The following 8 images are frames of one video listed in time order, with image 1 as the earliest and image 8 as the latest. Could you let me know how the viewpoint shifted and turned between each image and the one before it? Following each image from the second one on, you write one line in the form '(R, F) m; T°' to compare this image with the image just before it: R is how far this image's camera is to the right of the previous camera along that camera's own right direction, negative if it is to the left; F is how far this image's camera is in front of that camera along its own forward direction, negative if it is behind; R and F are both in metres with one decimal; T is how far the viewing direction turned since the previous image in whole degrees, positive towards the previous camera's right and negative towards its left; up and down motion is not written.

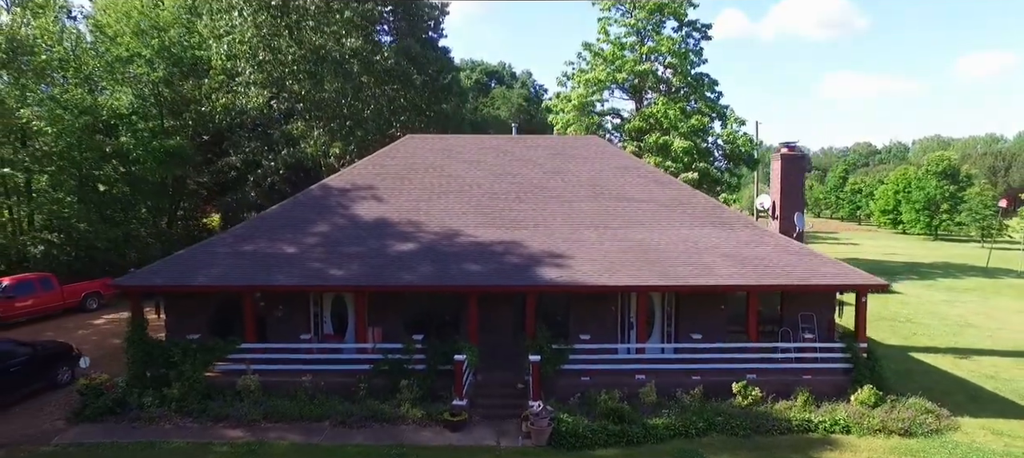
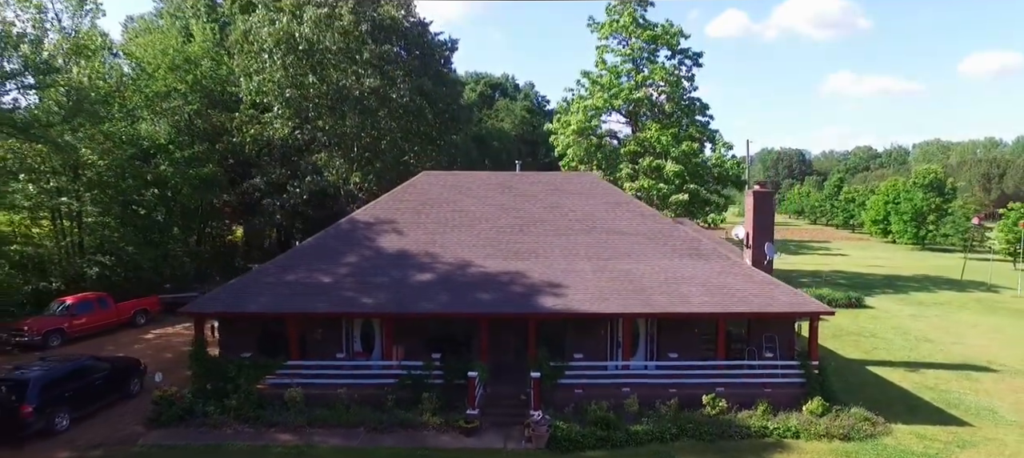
(0.0, -2.4) m; 0°
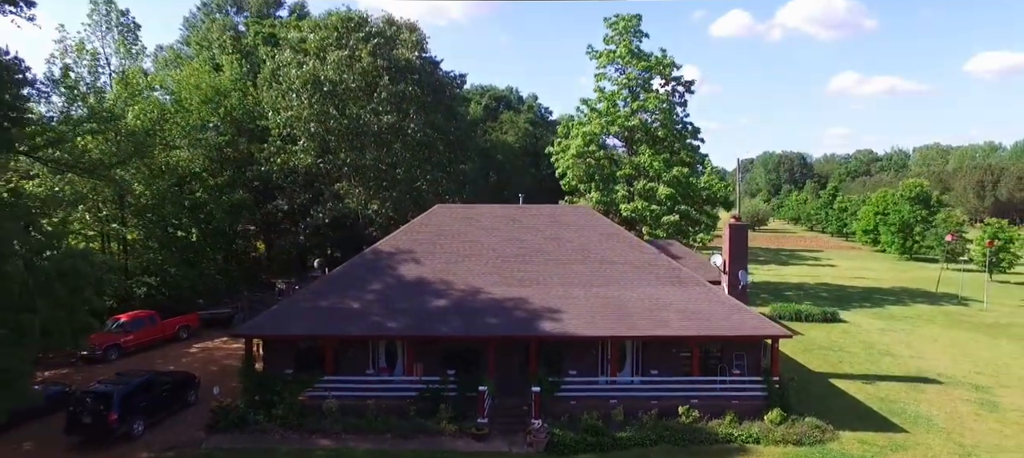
(0.0, -2.7) m; 0°
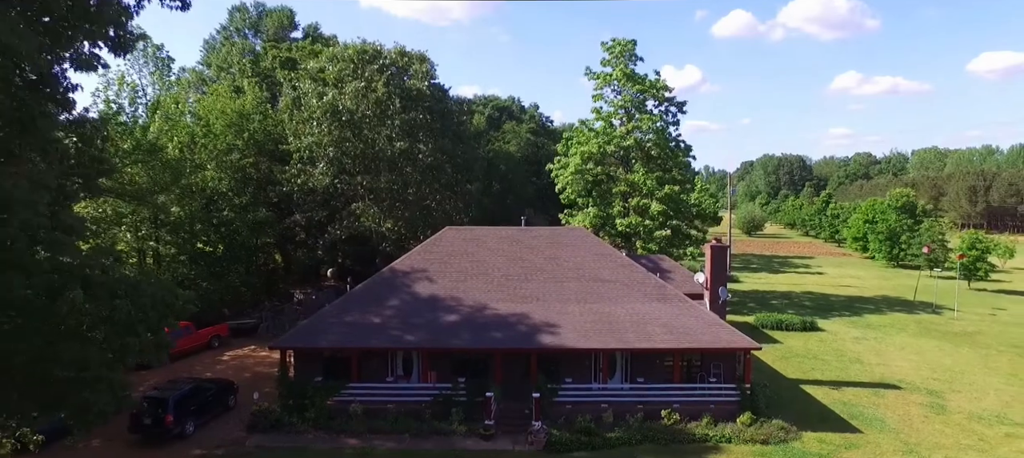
(0.0, -2.5) m; 0°
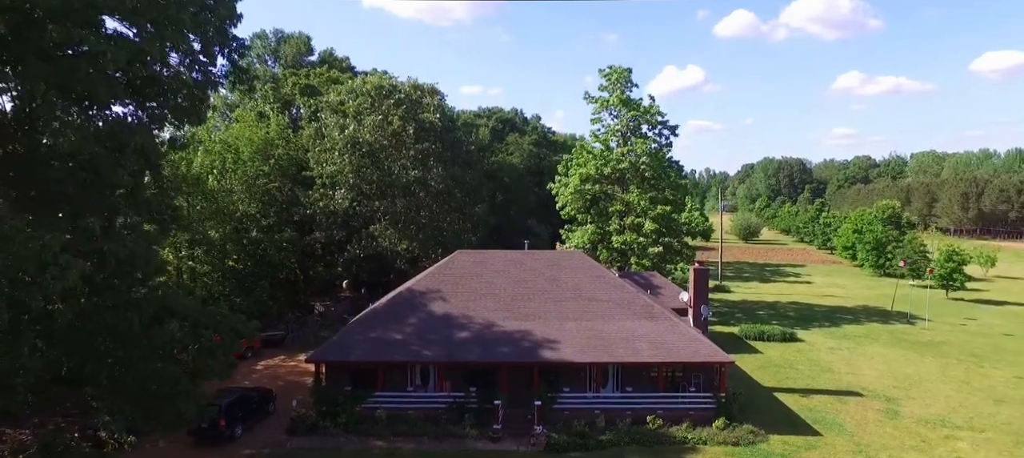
(-0.1, -3.1) m; 0°
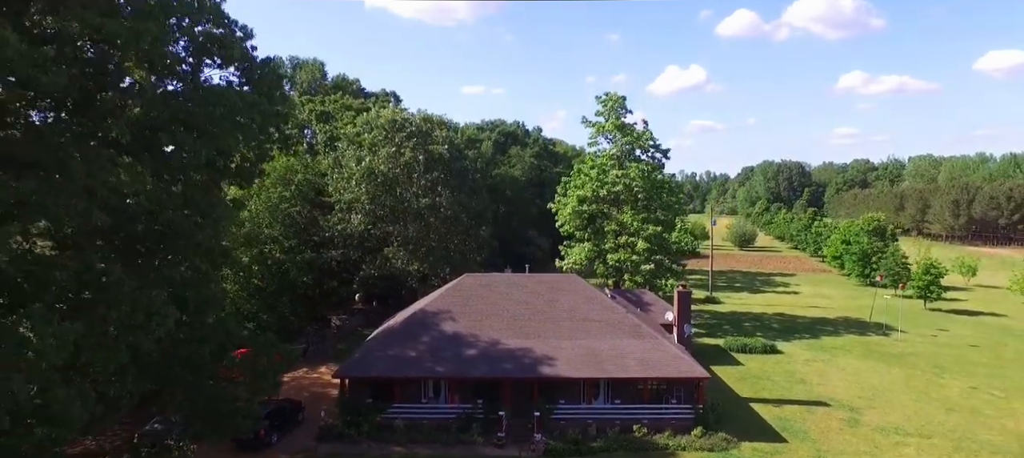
(0.0, -3.2) m; 0°
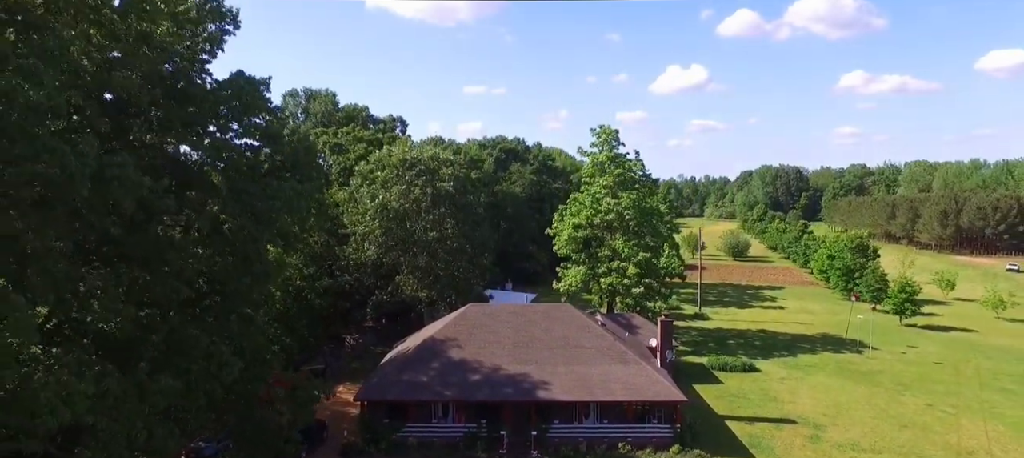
(+0.1, -3.7) m; 0°
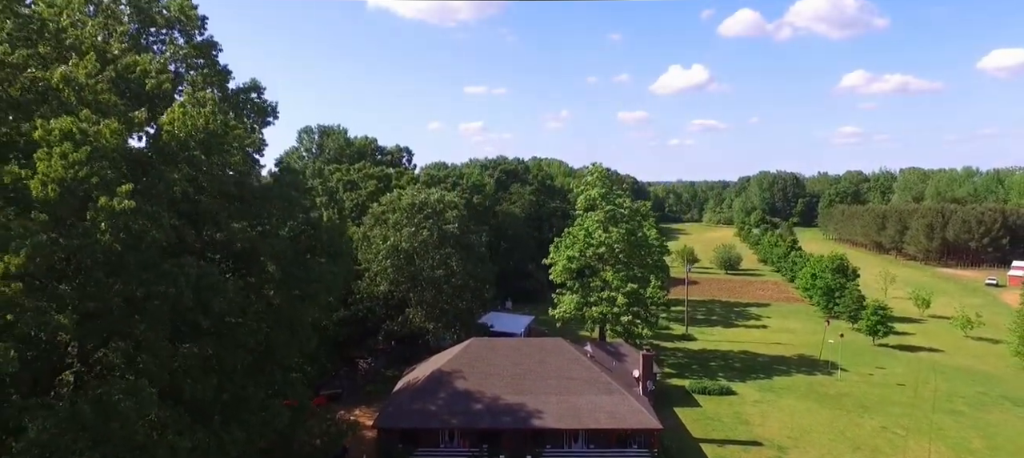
(+0.2, -4.5) m; 0°
